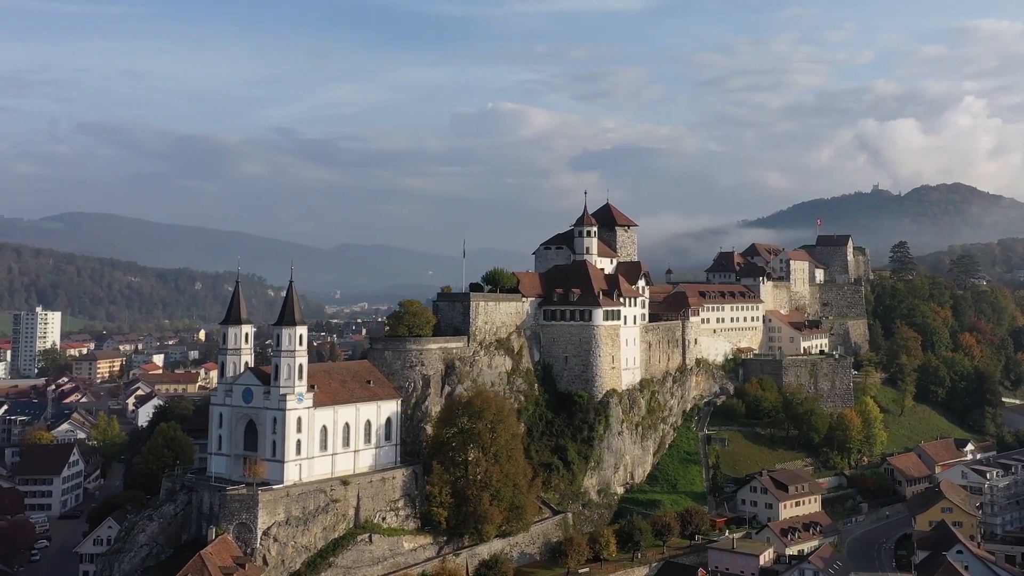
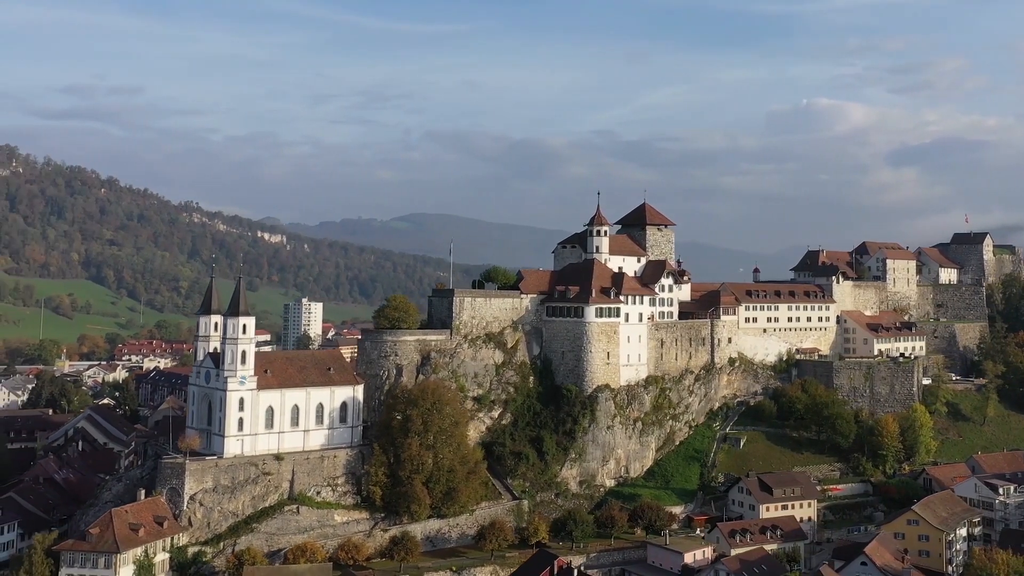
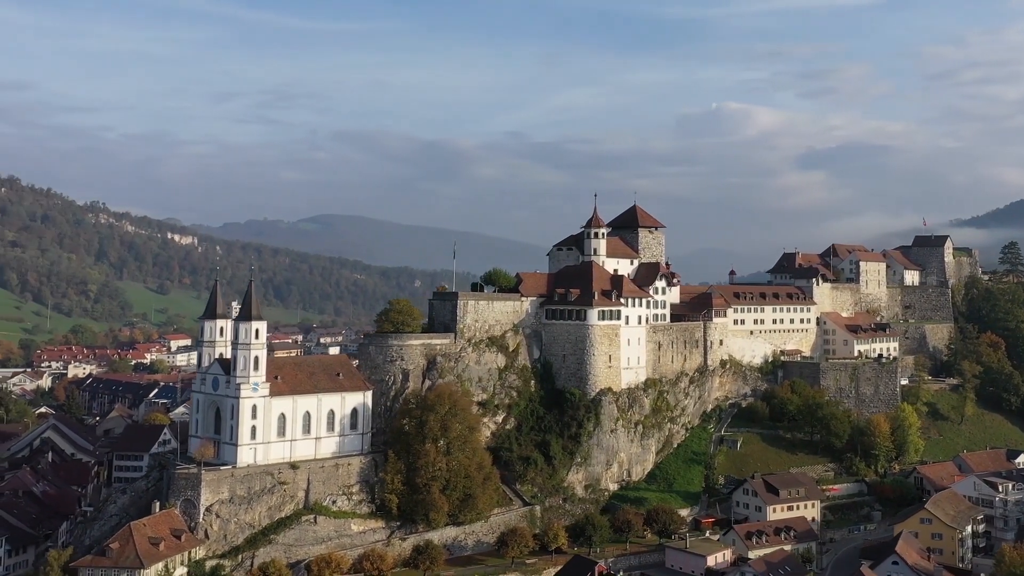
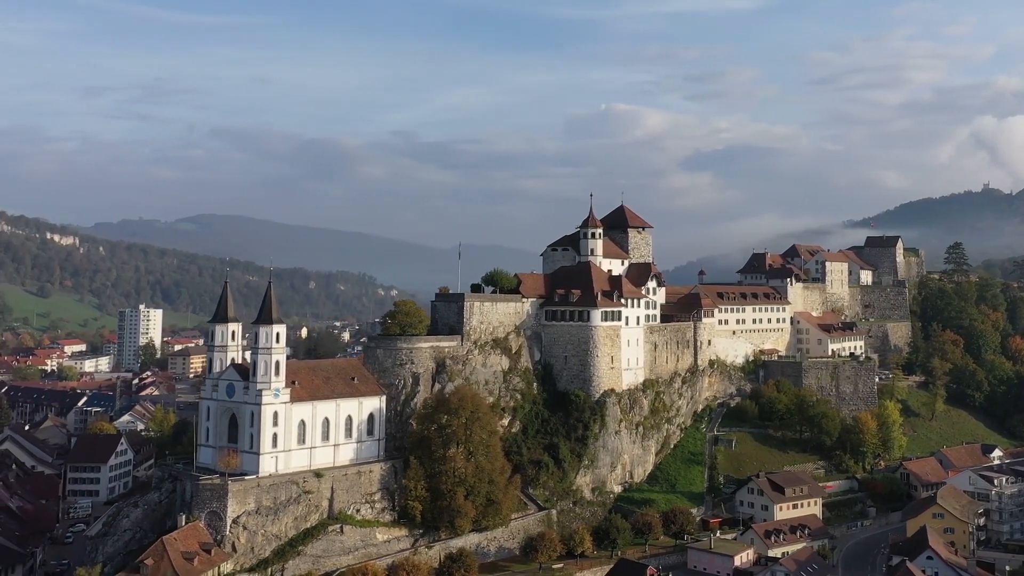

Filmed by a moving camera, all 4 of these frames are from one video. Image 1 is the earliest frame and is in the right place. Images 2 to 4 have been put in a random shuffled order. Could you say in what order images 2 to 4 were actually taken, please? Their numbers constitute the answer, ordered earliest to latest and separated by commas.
4, 3, 2
